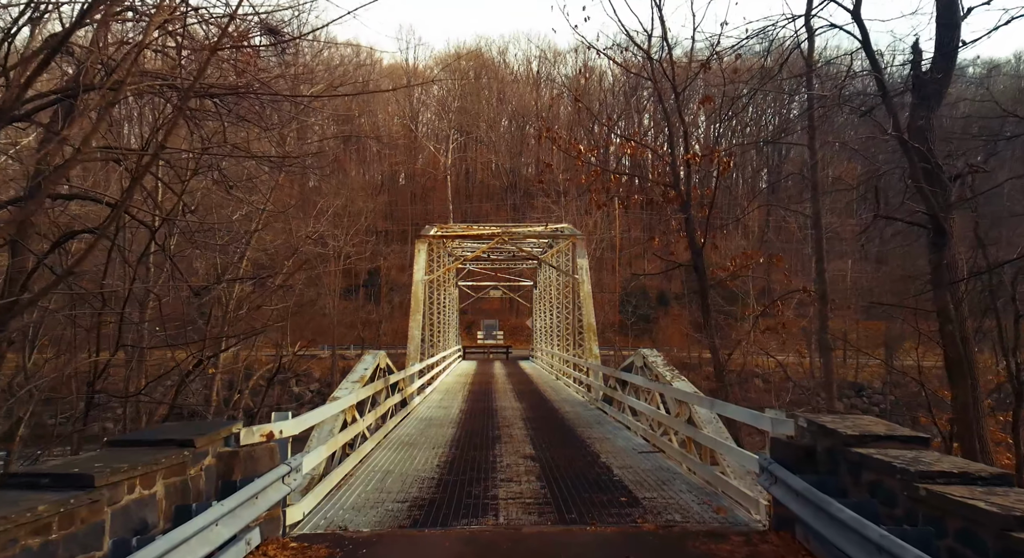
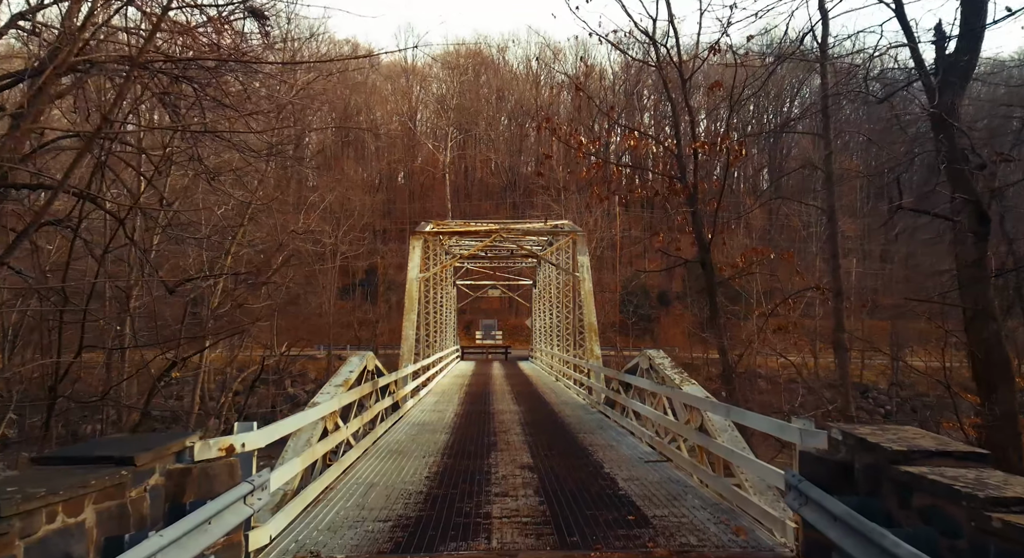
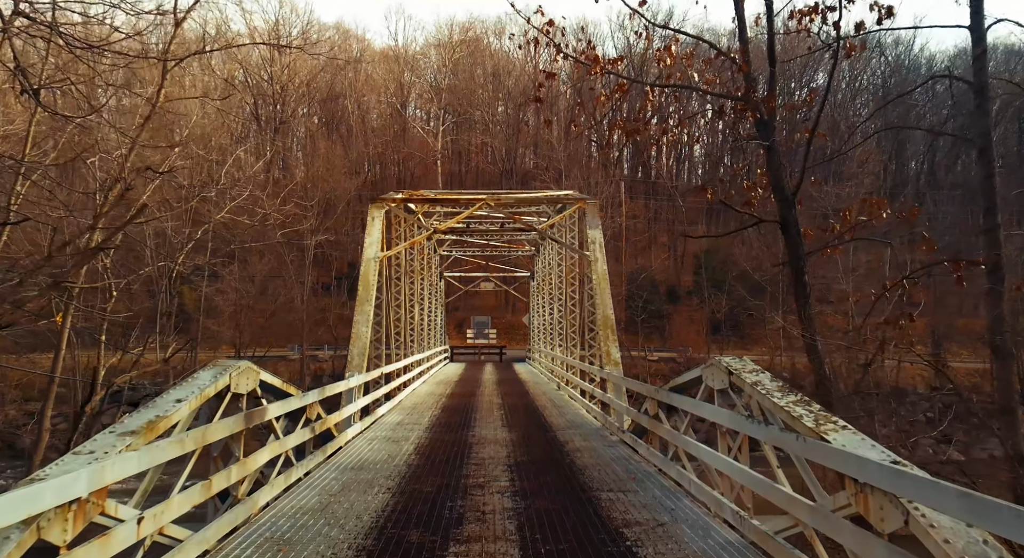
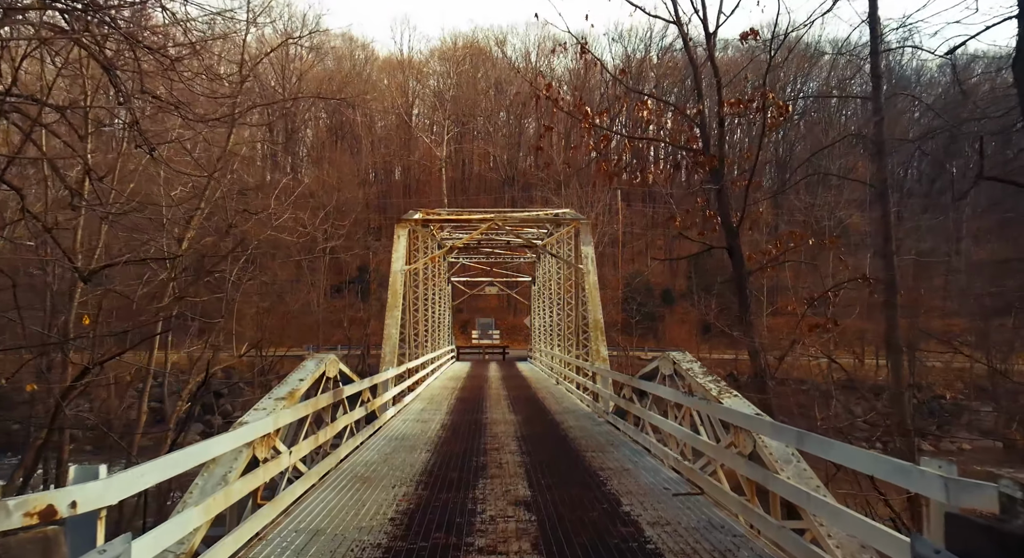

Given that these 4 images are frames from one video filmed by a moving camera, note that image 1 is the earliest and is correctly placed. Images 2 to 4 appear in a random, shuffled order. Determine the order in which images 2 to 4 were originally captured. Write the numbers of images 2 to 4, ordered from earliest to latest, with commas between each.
2, 4, 3
